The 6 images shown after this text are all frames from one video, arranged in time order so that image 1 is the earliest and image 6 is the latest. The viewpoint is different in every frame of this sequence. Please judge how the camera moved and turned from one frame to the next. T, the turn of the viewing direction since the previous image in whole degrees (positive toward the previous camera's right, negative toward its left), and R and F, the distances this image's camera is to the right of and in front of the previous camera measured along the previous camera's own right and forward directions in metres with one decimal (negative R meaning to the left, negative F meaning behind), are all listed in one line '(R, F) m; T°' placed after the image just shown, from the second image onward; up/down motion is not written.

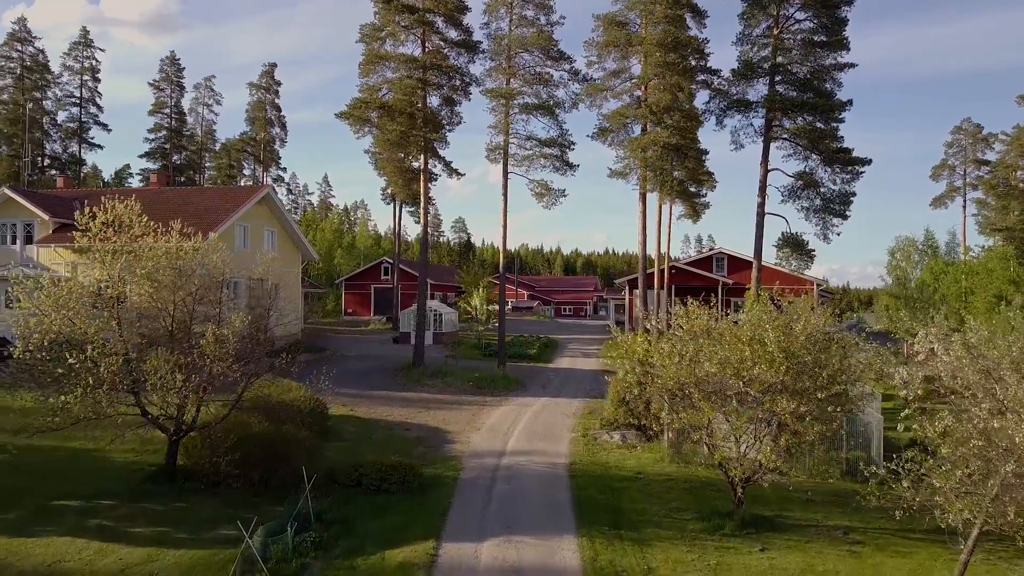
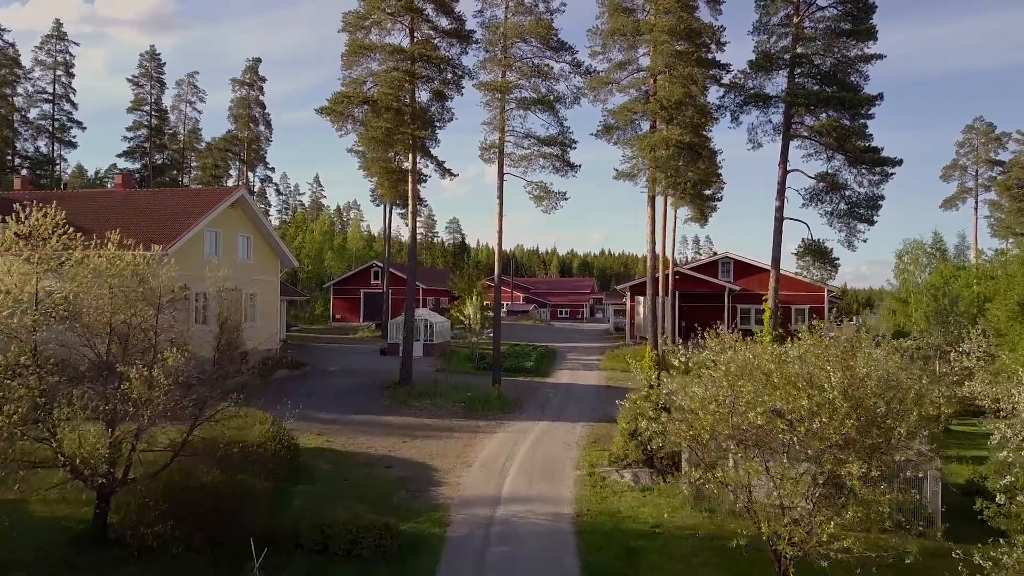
(0.0, +1.8) m; 0°
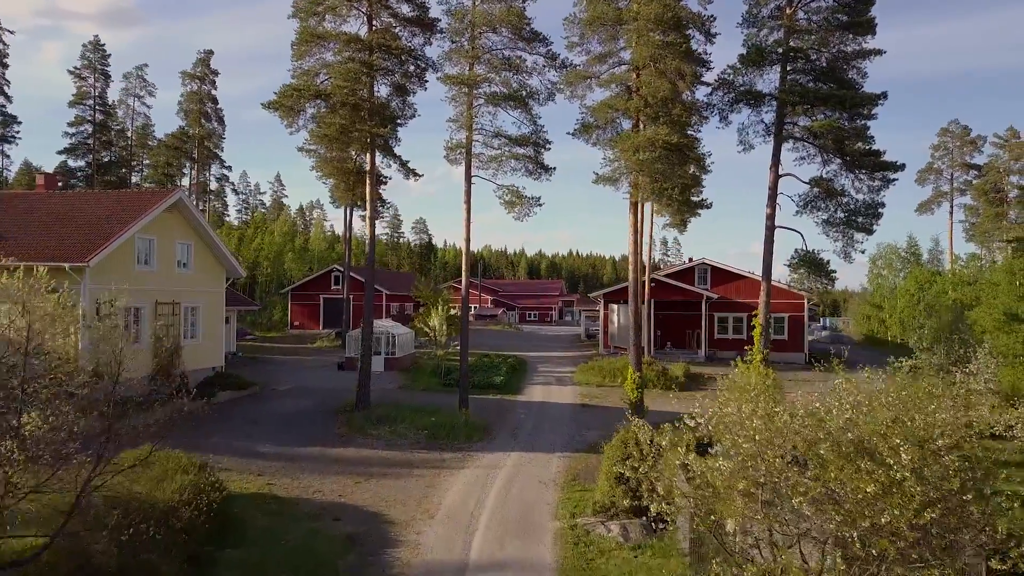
(0.0, +1.8) m; +2°
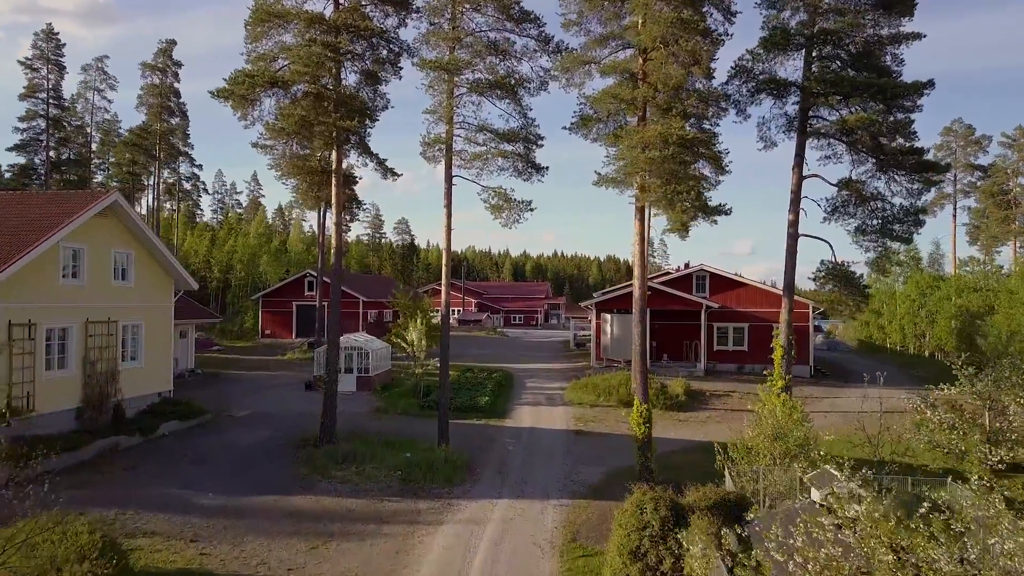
(-0.1, +2.3) m; +1°
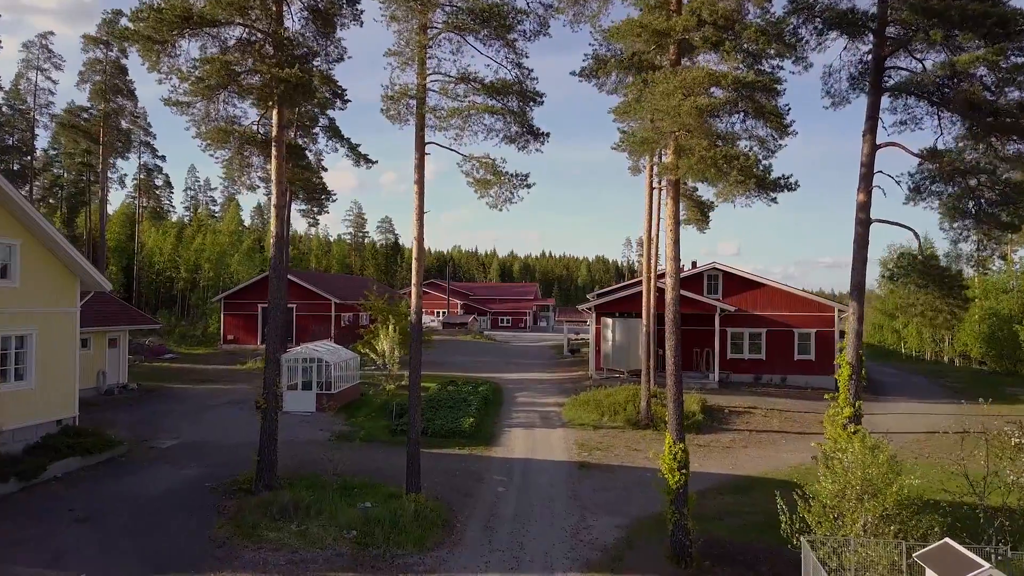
(-0.1, +3.6) m; +1°
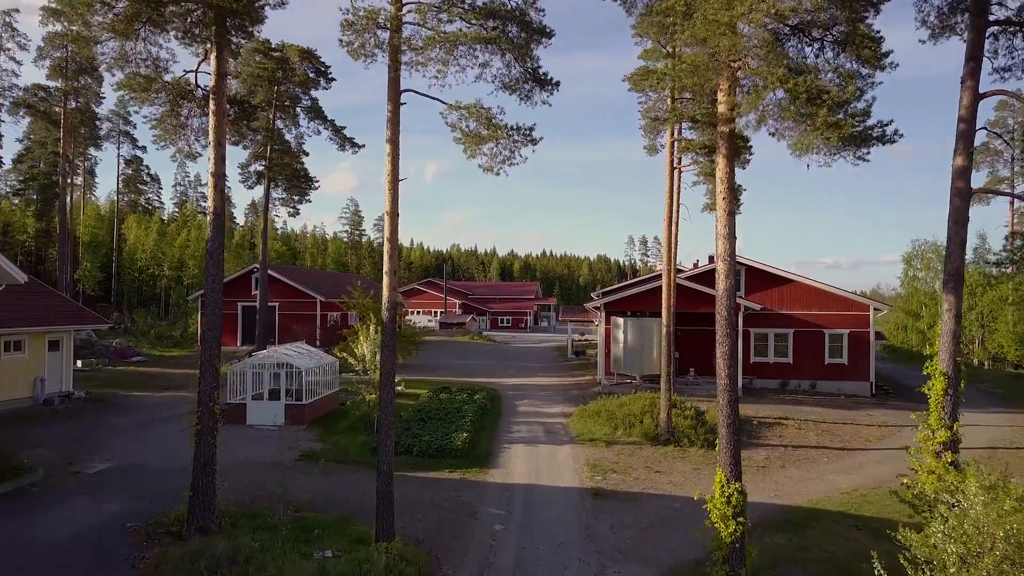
(0.0, +2.7) m; 0°
